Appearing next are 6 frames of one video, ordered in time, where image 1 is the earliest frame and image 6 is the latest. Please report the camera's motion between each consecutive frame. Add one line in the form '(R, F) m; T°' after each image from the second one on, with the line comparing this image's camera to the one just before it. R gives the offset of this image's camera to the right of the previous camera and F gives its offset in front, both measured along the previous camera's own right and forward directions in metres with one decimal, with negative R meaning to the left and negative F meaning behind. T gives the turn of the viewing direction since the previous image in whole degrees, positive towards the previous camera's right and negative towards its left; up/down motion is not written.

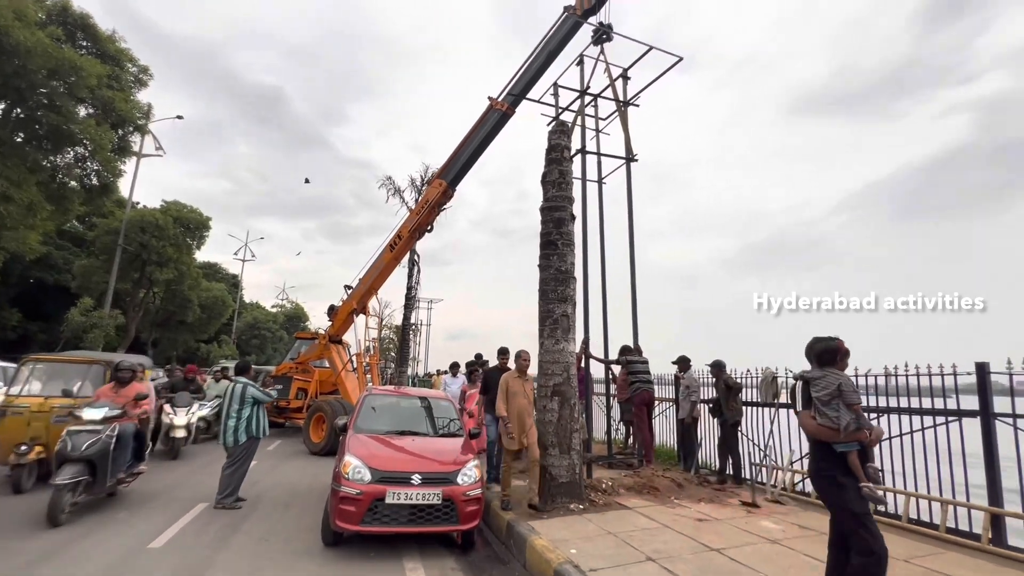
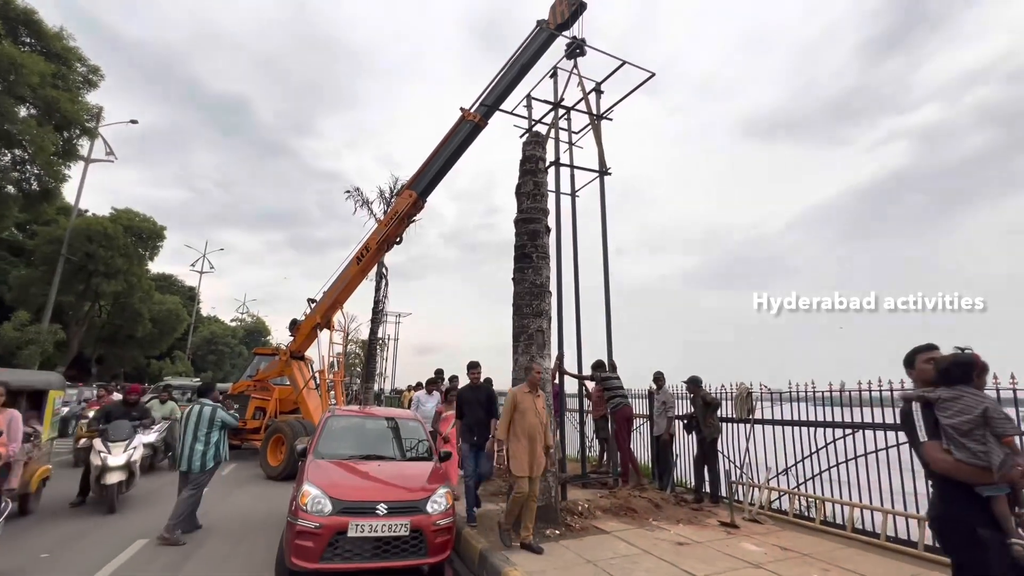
(-0.1, +0.3) m; +4°
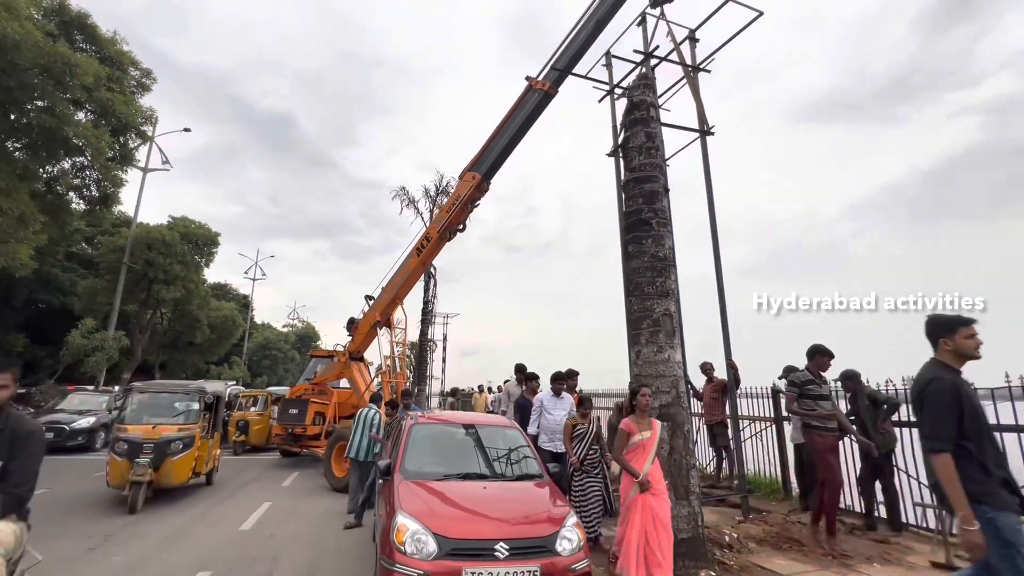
(-0.9, +1.3) m; -5°
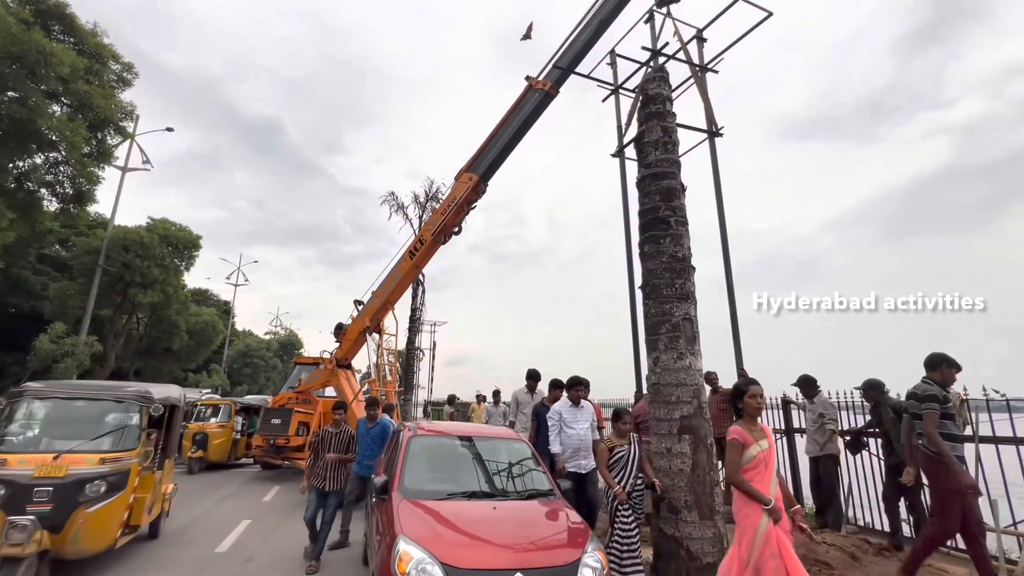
(-0.3, +0.4) m; +2°
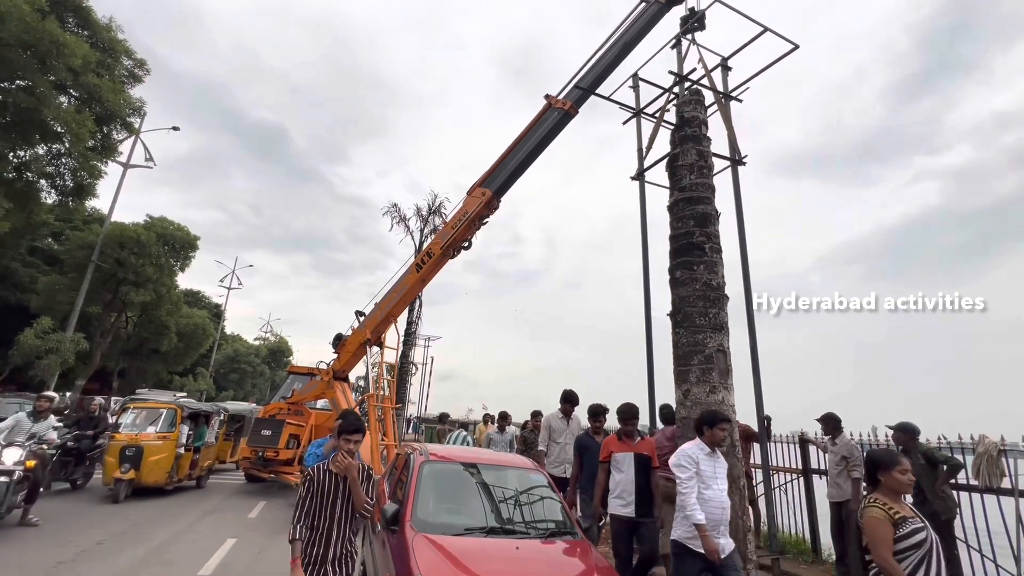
(-0.4, +0.3) m; +1°
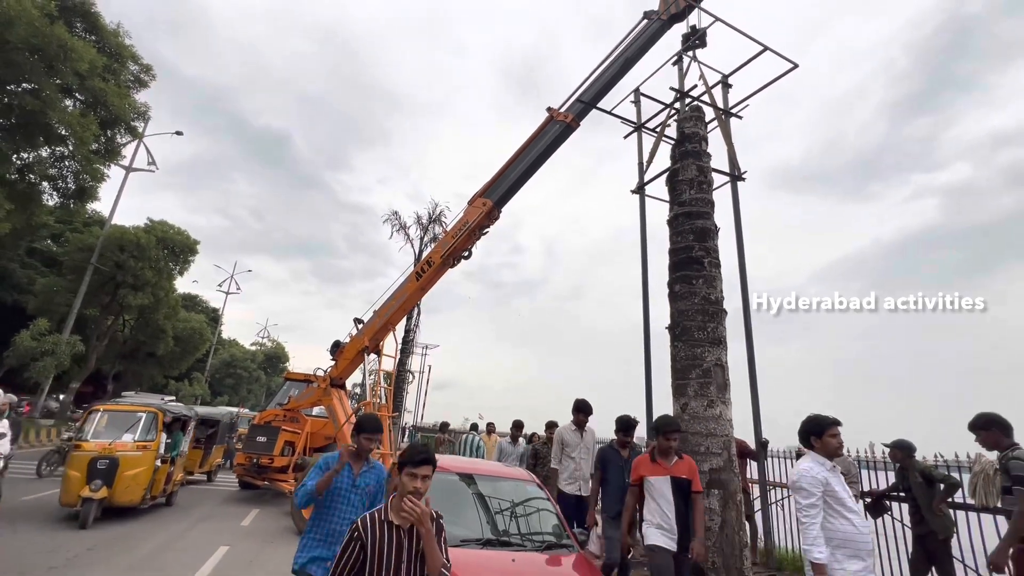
(0.0, 0.0) m; 0°
